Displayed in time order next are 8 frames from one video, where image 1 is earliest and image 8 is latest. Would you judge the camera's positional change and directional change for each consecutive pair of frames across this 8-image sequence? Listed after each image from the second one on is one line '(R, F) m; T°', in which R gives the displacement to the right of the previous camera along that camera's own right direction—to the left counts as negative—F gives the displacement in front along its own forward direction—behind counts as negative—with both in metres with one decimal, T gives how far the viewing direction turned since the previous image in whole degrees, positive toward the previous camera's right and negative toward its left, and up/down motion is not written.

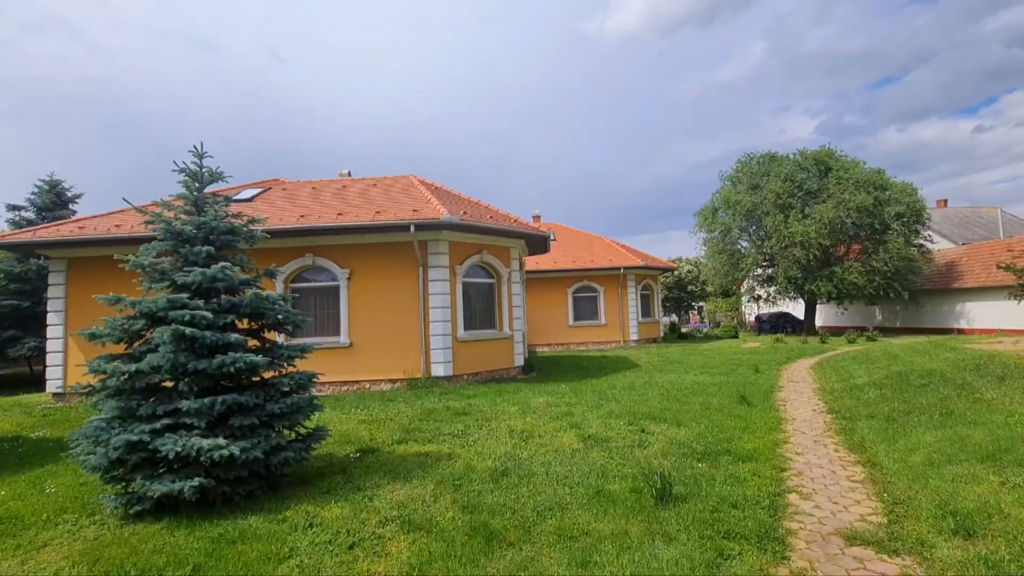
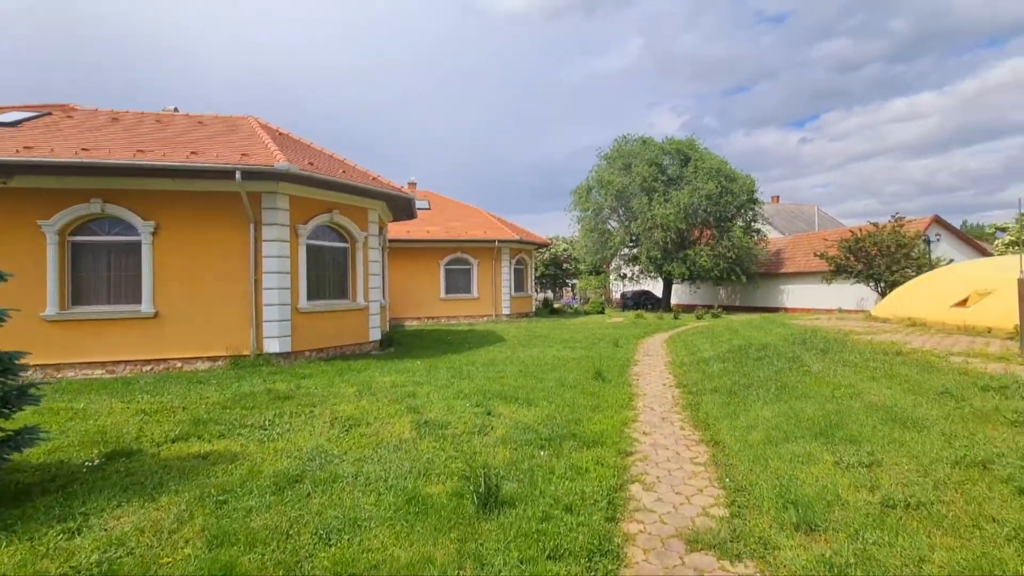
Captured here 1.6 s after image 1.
(+0.7, +1.0) m; +14°
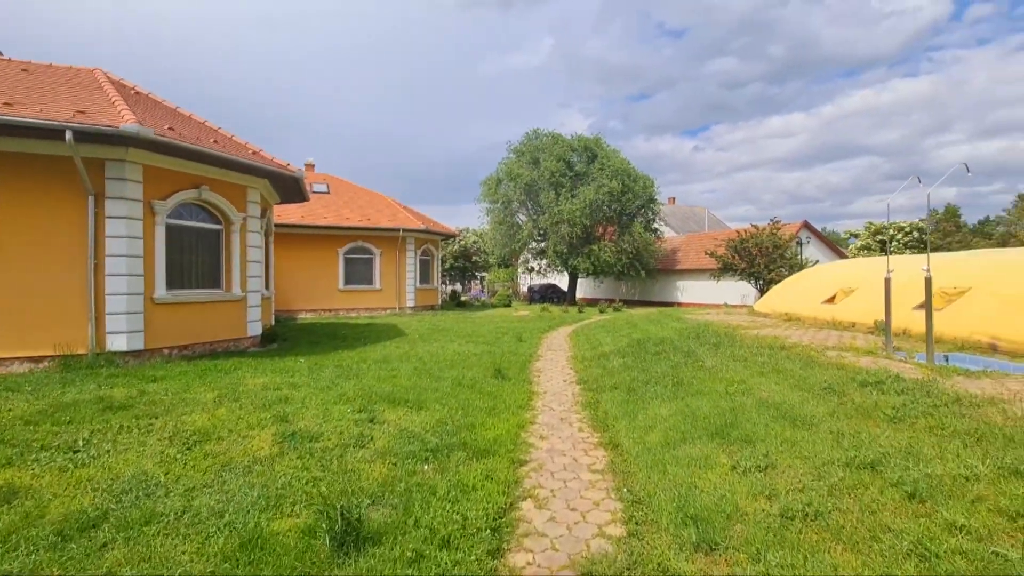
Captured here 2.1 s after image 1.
(+0.2, +0.6) m; +10°
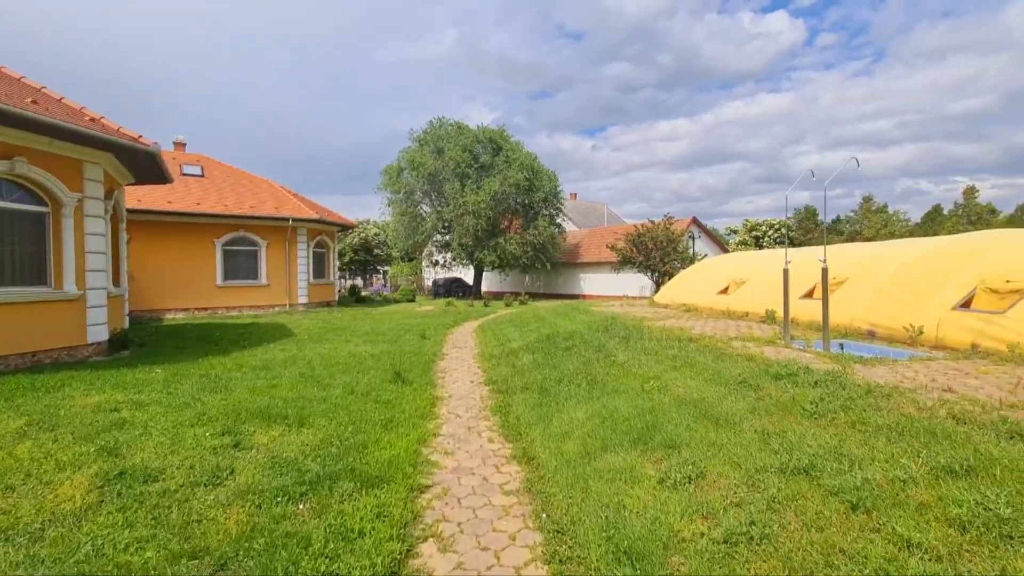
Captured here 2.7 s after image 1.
(+0.1, +0.7) m; +11°
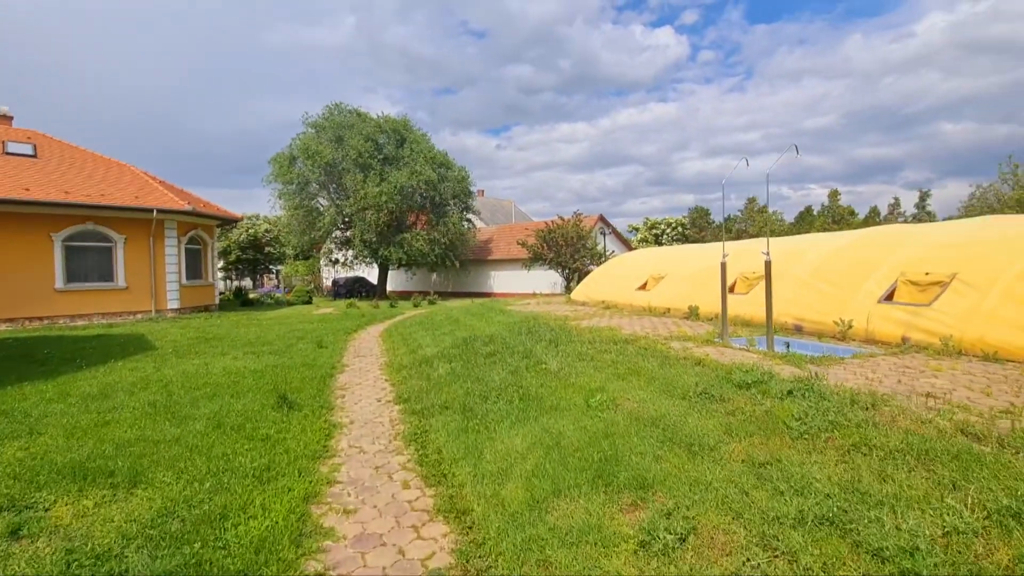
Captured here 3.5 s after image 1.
(-0.1, +1.0) m; +11°
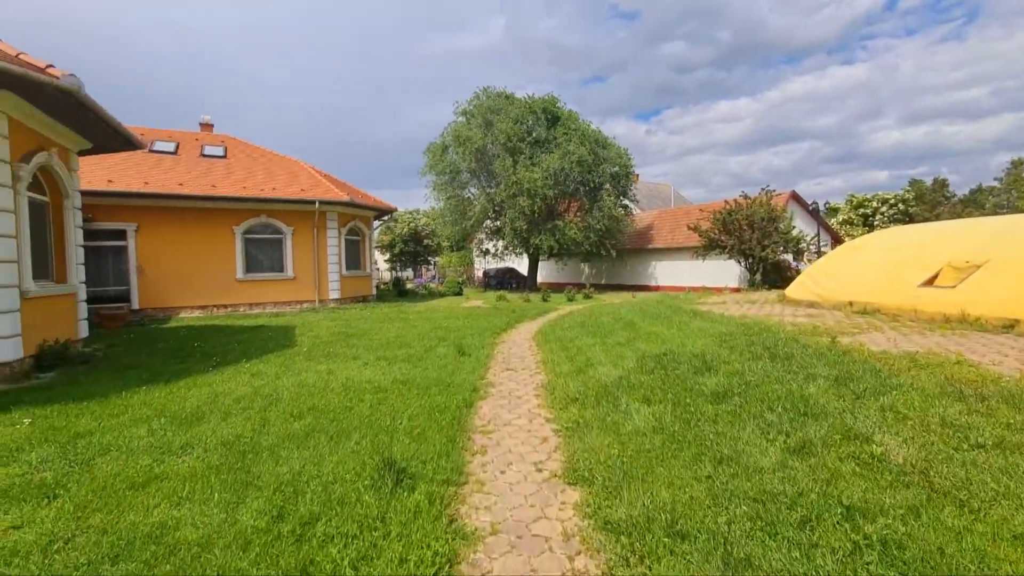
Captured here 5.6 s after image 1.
(-0.8, +2.6) m; -17°
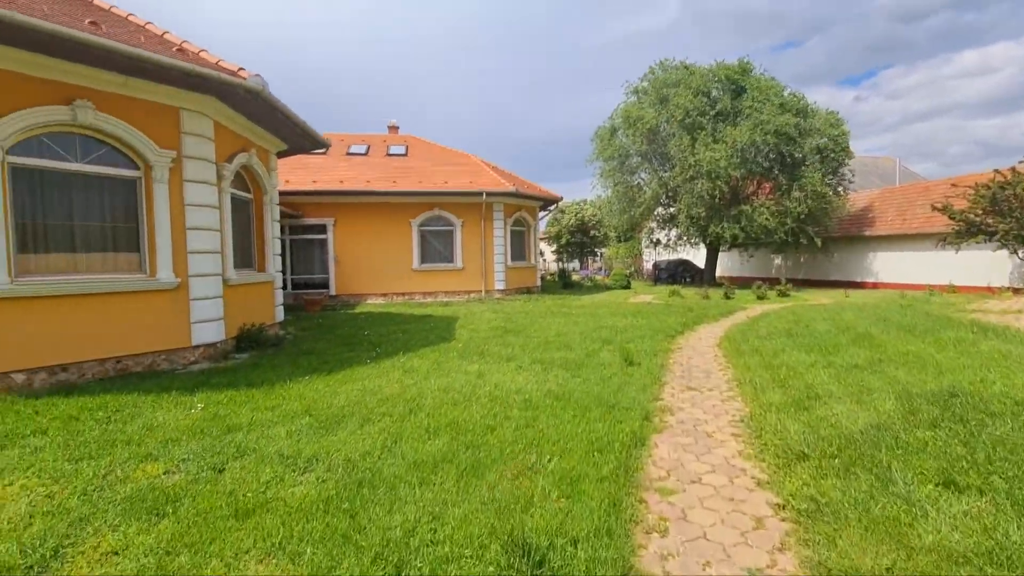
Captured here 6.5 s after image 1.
(-0.2, +1.2) m; -19°
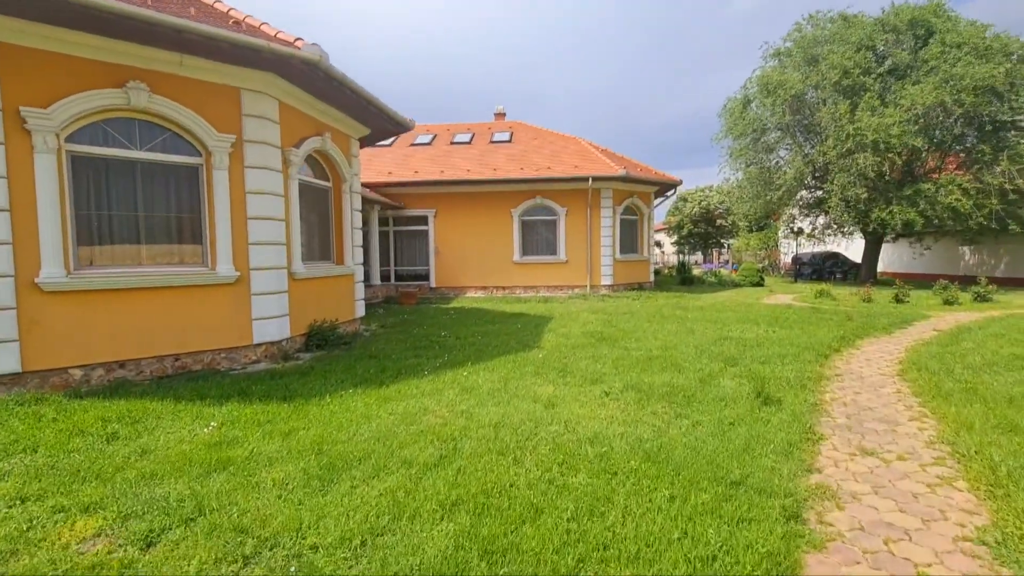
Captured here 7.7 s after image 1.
(+0.3, +1.5) m; -13°
